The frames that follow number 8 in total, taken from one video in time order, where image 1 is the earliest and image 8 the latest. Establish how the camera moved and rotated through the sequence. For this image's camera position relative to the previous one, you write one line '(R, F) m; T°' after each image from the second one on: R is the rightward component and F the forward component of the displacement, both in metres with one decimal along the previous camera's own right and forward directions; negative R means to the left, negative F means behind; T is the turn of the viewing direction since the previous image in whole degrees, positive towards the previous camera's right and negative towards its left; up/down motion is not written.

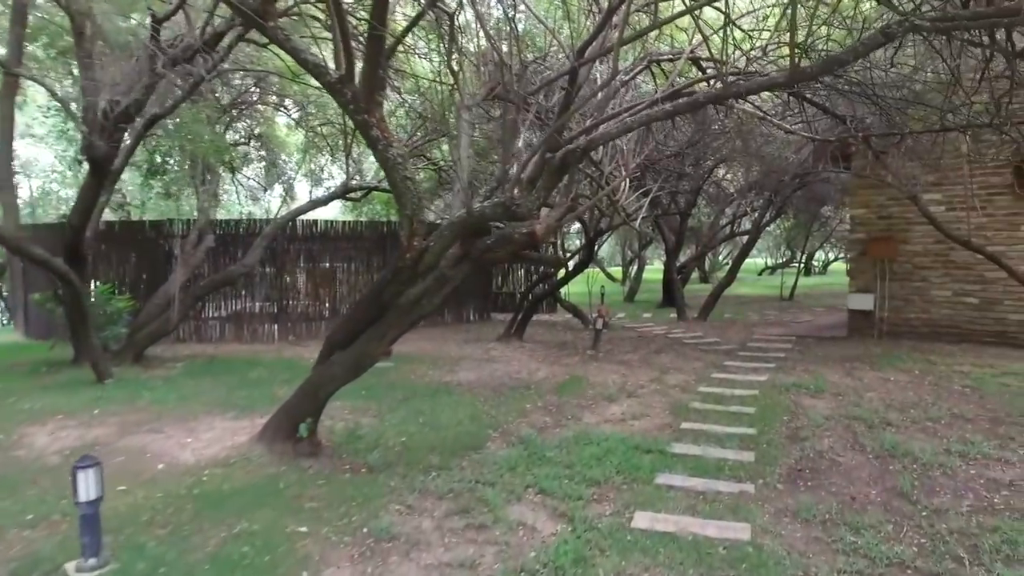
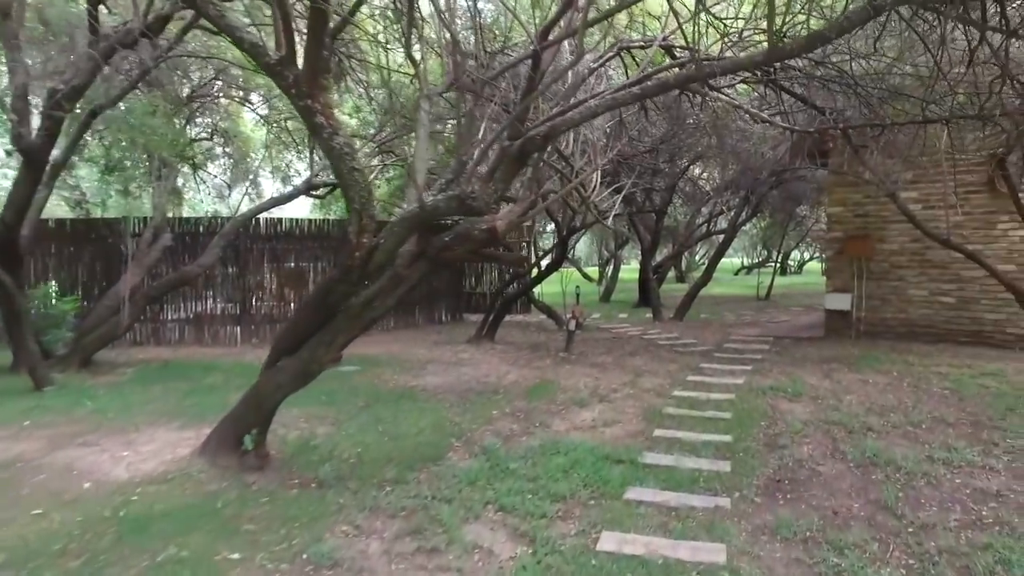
(+0.1, +0.3) m; +2°
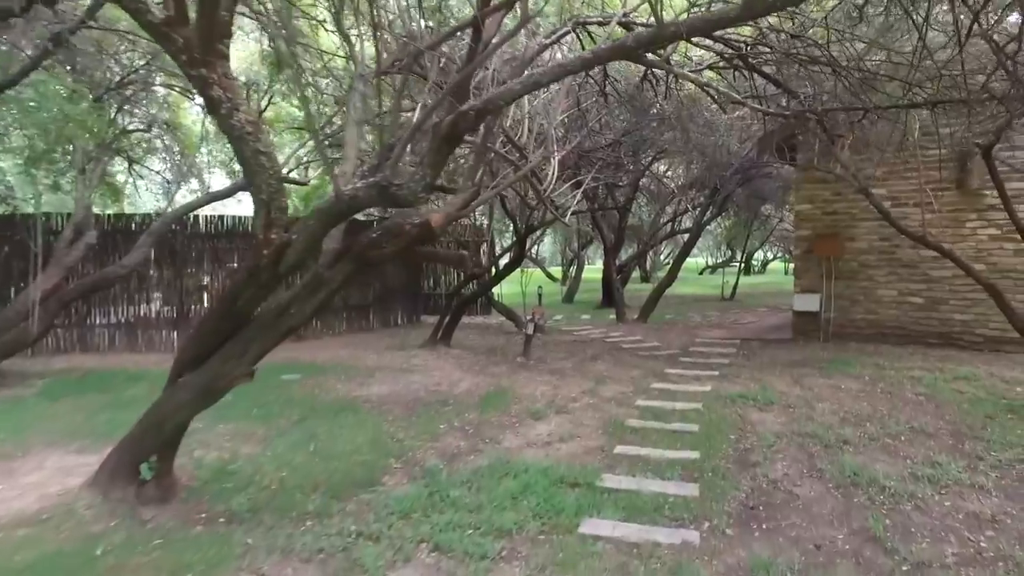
(+0.1, +0.5) m; +3°
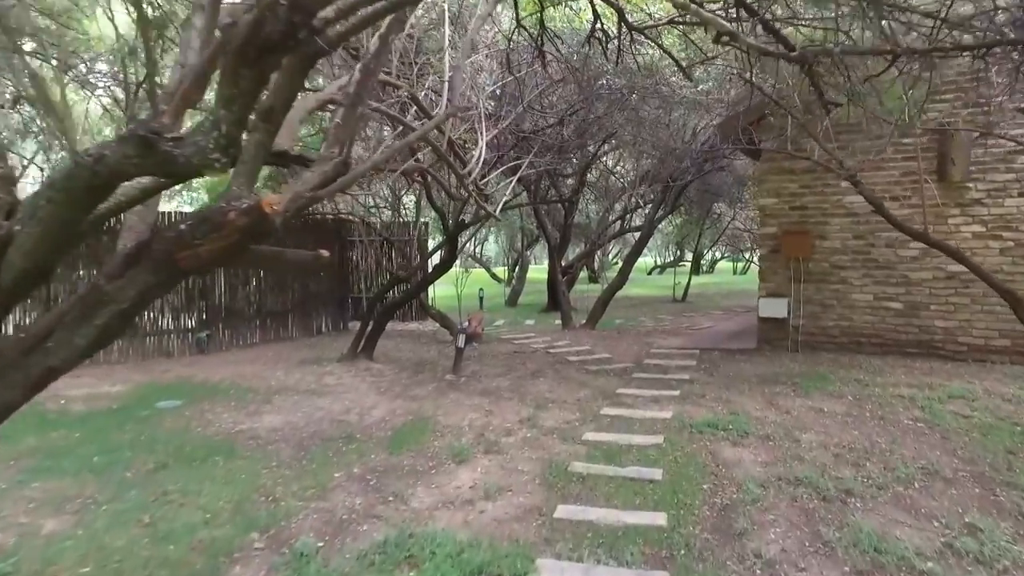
(+0.2, +1.1) m; +4°
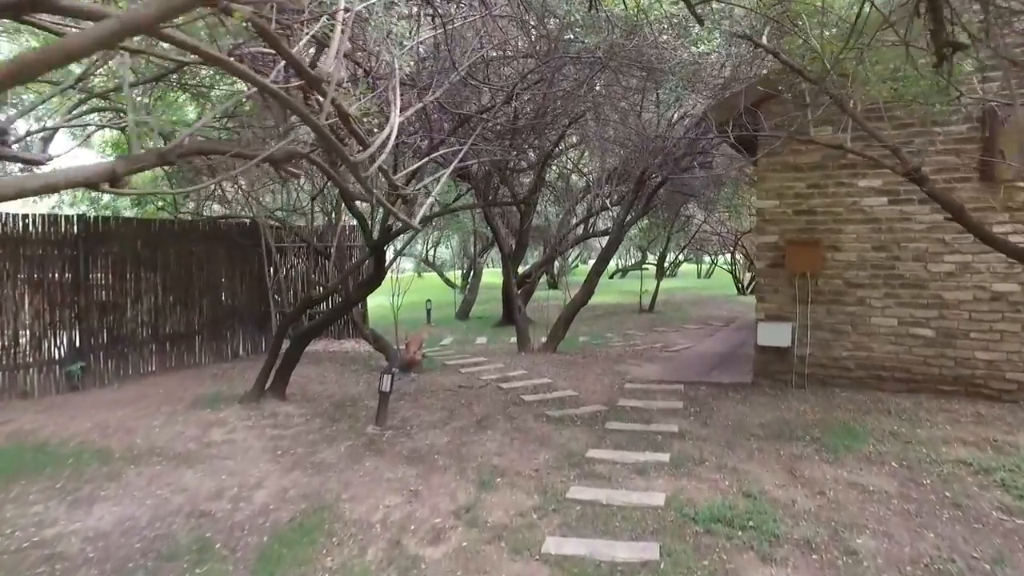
(+0.2, +1.5) m; +3°
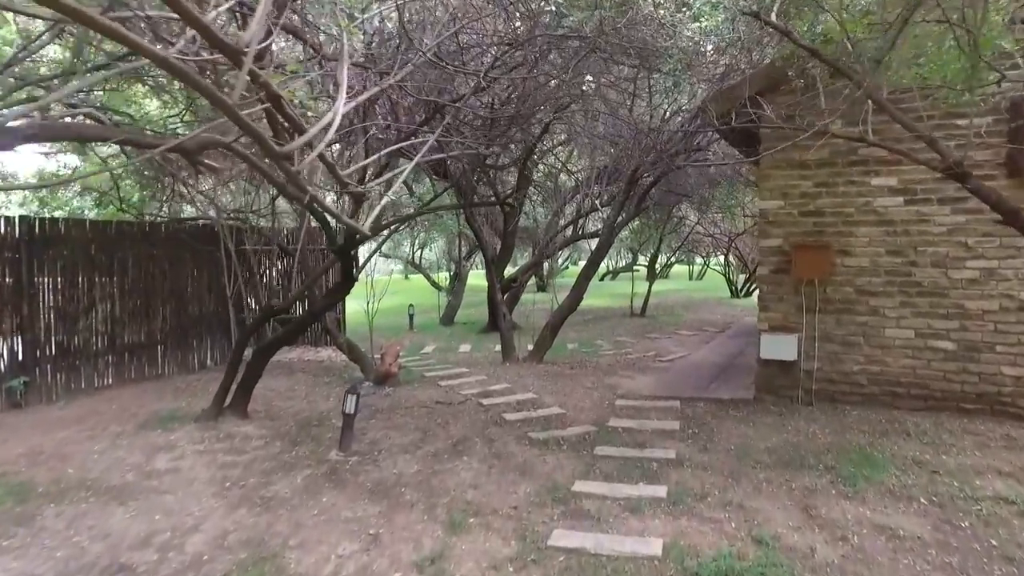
(+0.1, +0.6) m; +1°
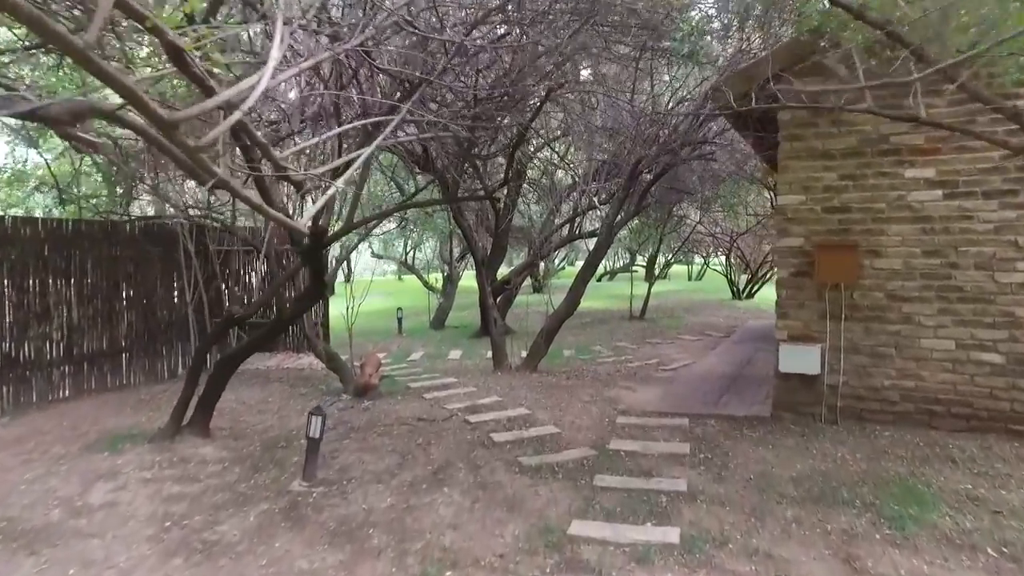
(+0.1, +0.6) m; 0°
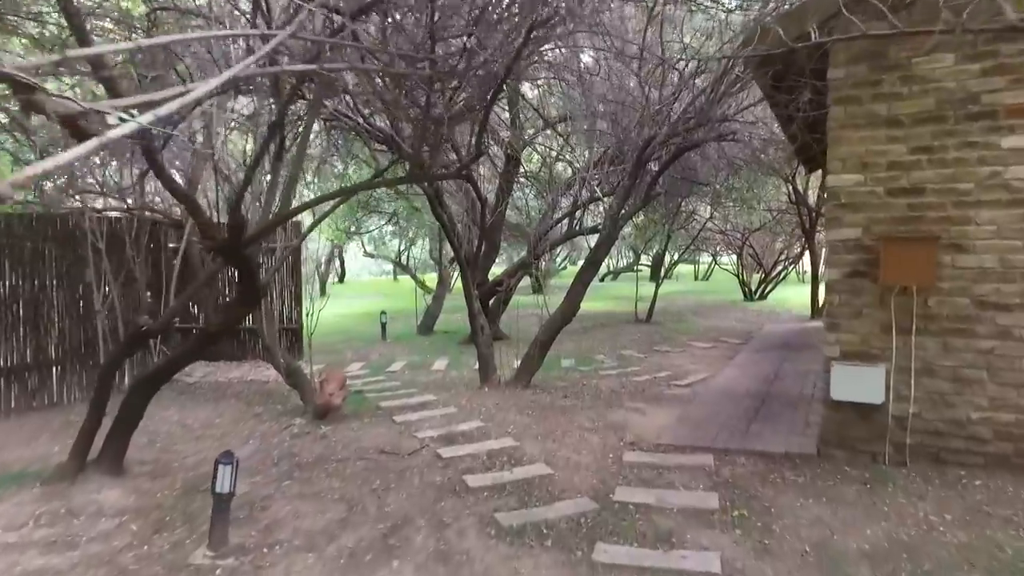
(+0.1, +1.1) m; 0°
